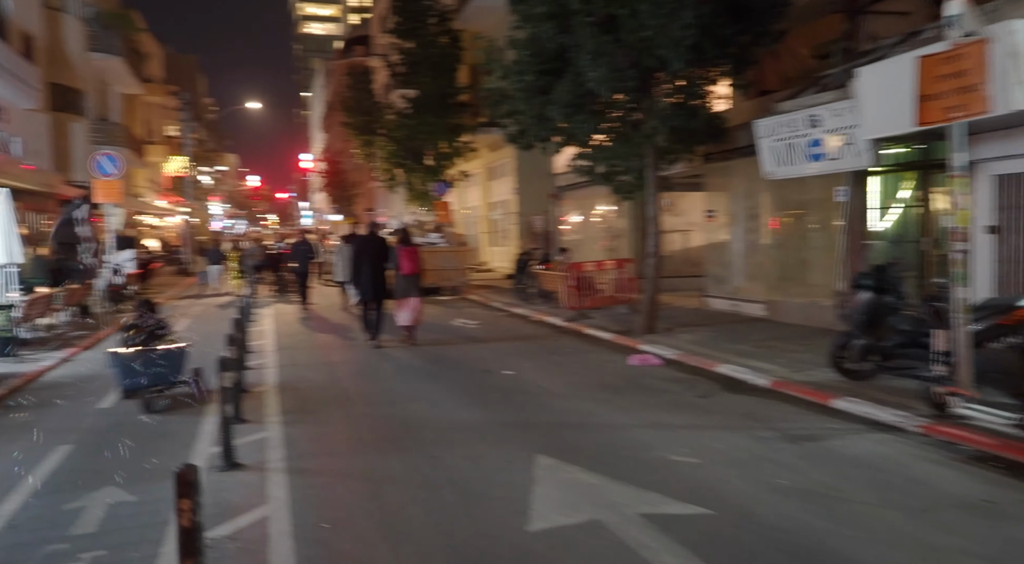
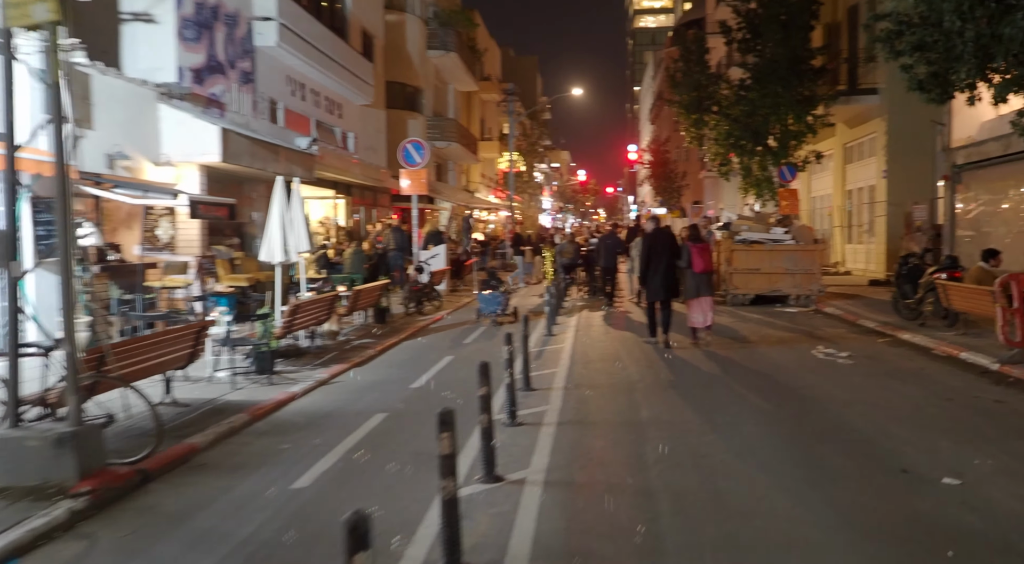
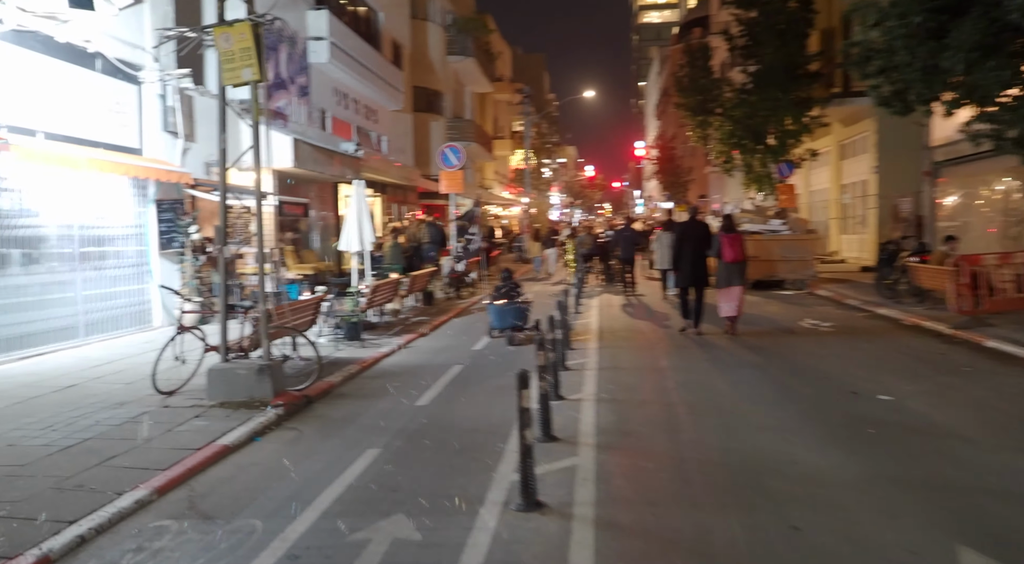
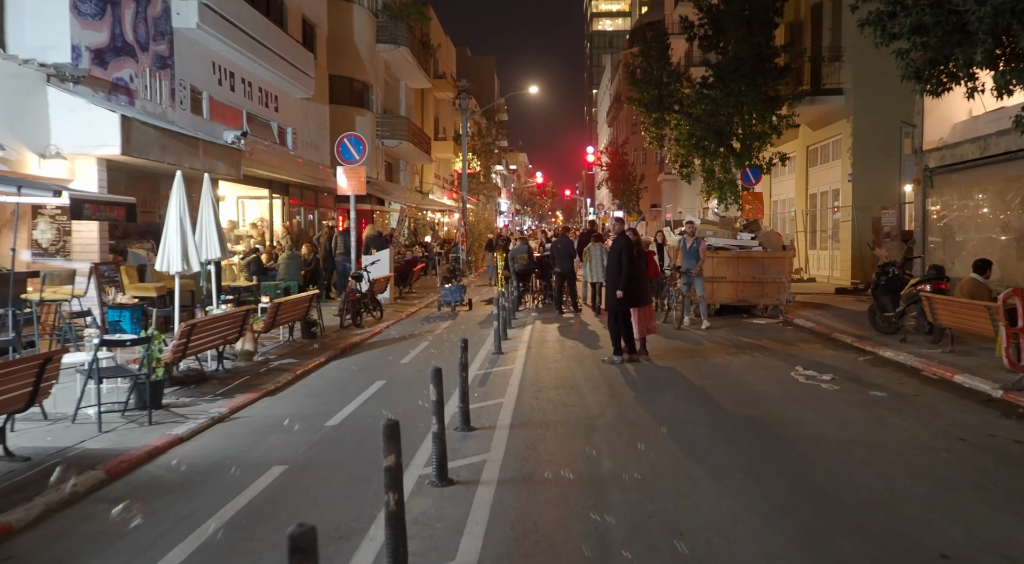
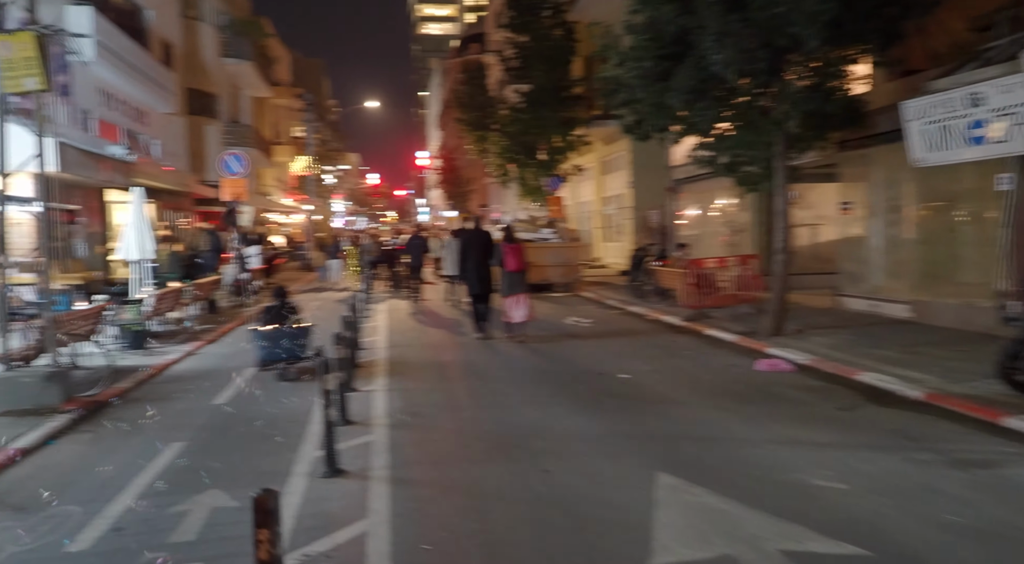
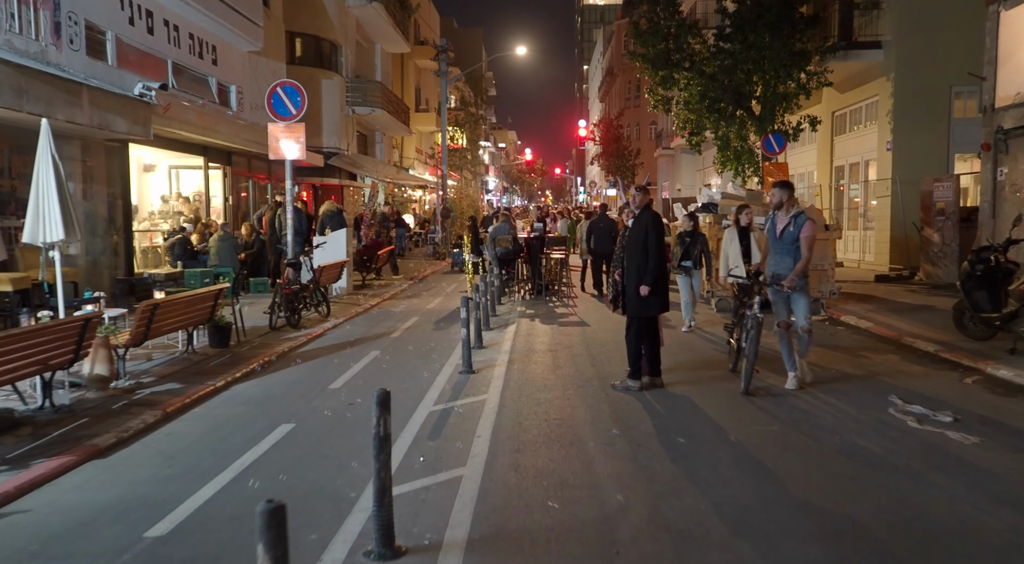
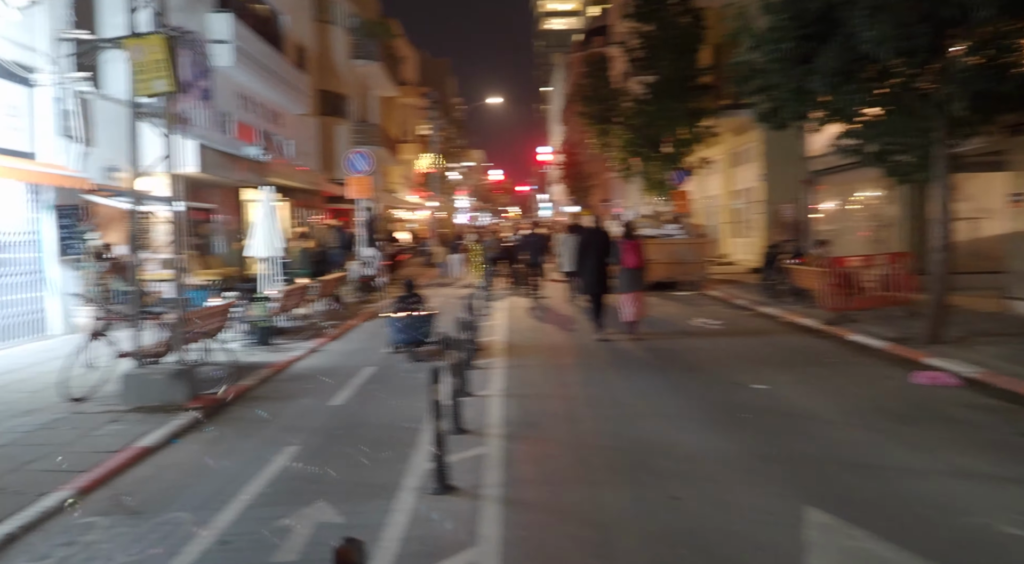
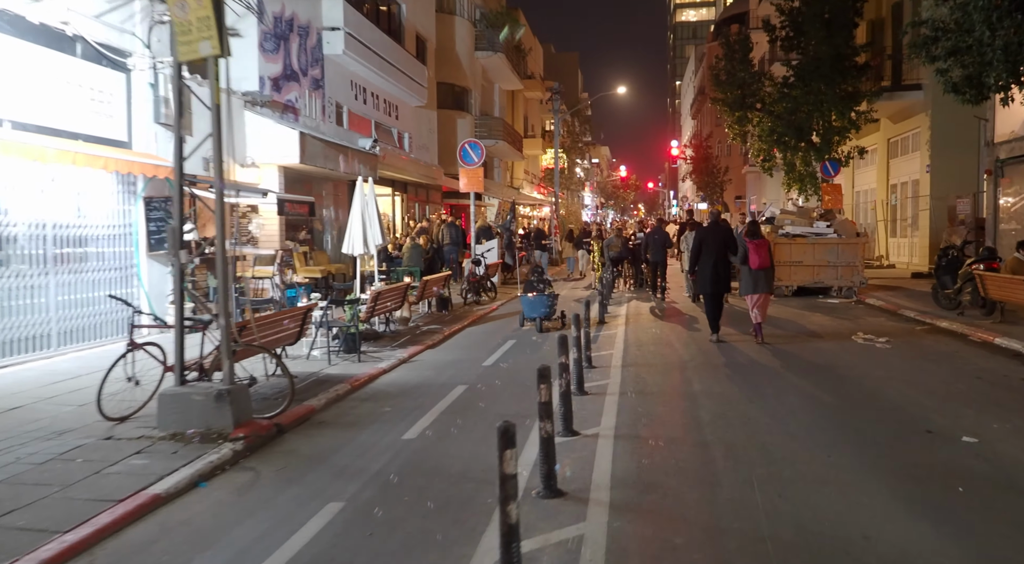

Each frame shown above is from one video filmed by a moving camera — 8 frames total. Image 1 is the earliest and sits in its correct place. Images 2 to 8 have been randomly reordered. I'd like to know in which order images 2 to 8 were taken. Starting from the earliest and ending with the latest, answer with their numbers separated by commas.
5, 7, 3, 8, 2, 4, 6
